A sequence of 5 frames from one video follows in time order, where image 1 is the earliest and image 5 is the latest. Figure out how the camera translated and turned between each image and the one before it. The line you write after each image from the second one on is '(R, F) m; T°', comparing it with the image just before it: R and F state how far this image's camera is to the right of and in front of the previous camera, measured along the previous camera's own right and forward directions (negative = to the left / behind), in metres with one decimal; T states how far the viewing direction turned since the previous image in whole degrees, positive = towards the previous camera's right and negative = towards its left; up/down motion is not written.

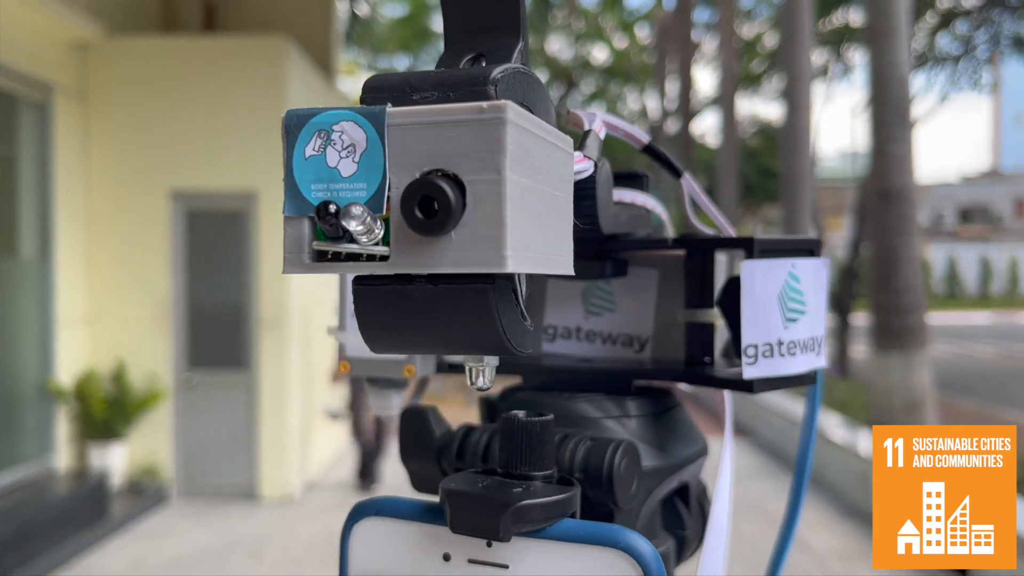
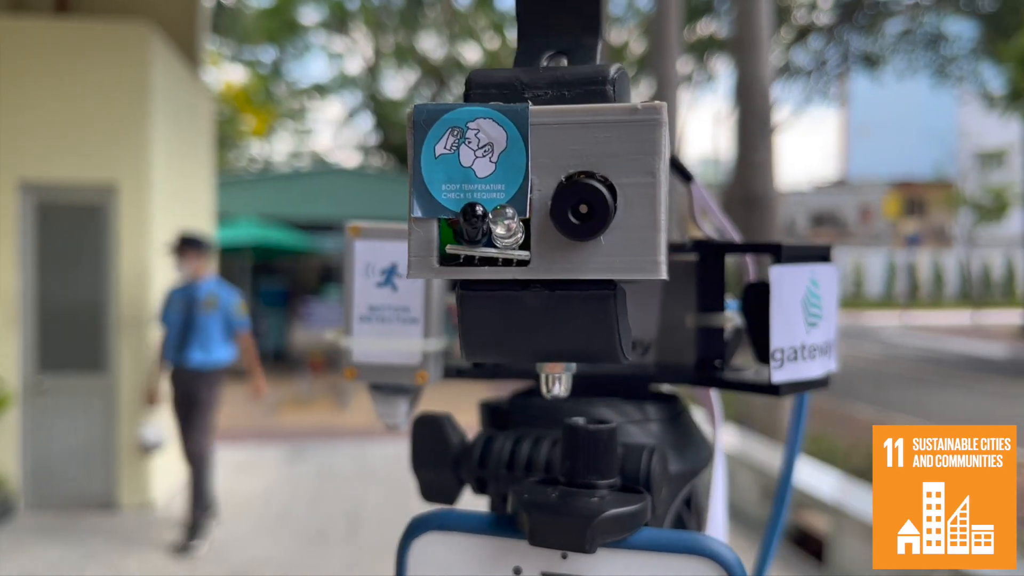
(-0.2, 0.0) m; +8°
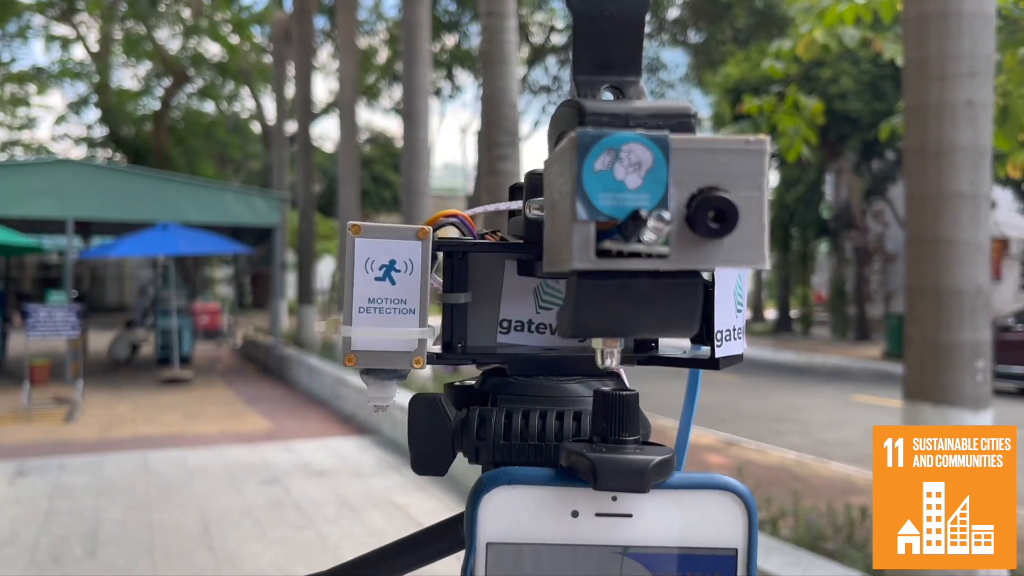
(-0.5, -0.2) m; +16°
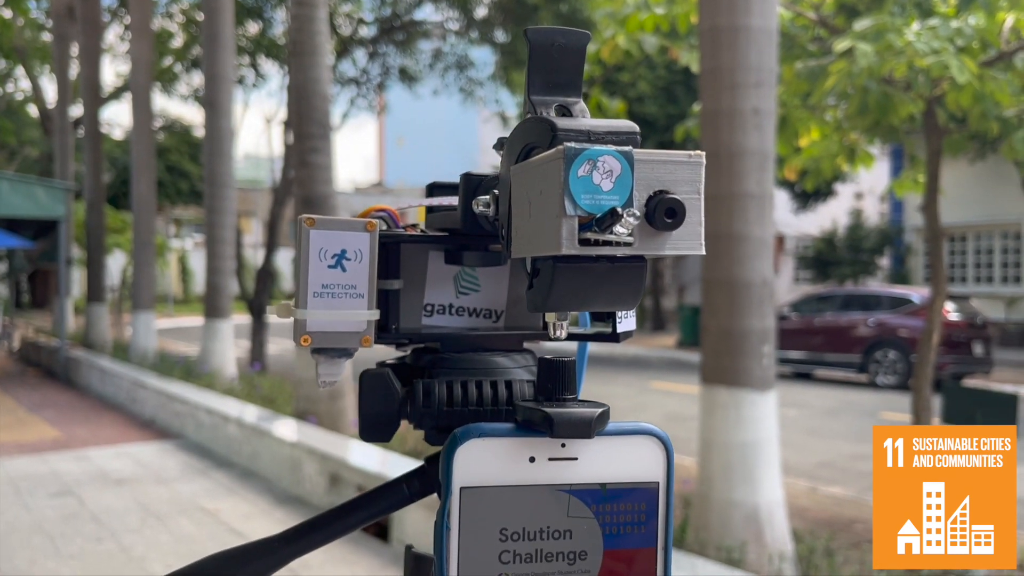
(-0.3, -0.2) m; +12°
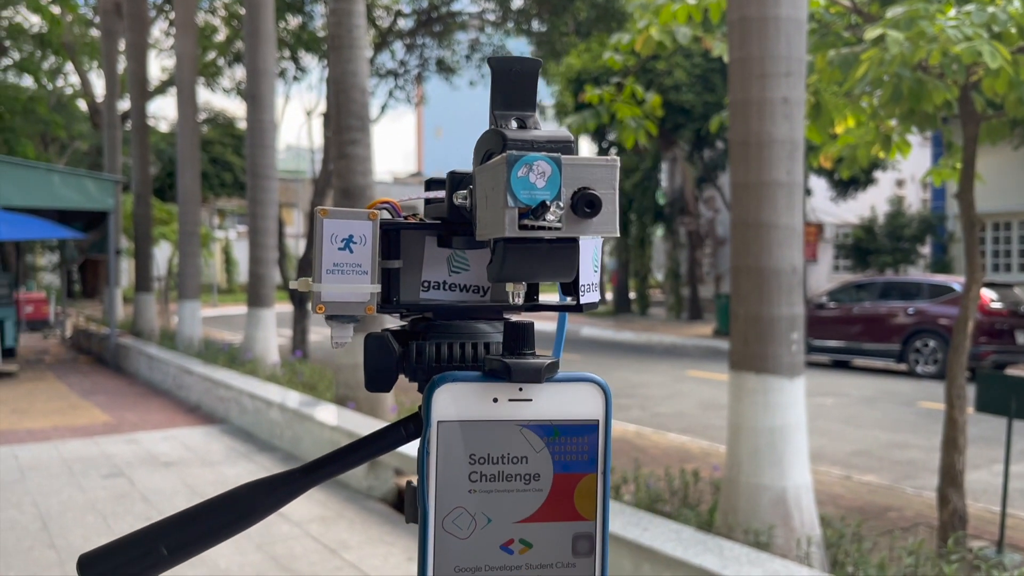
(+0.2, -0.4) m; -2°
